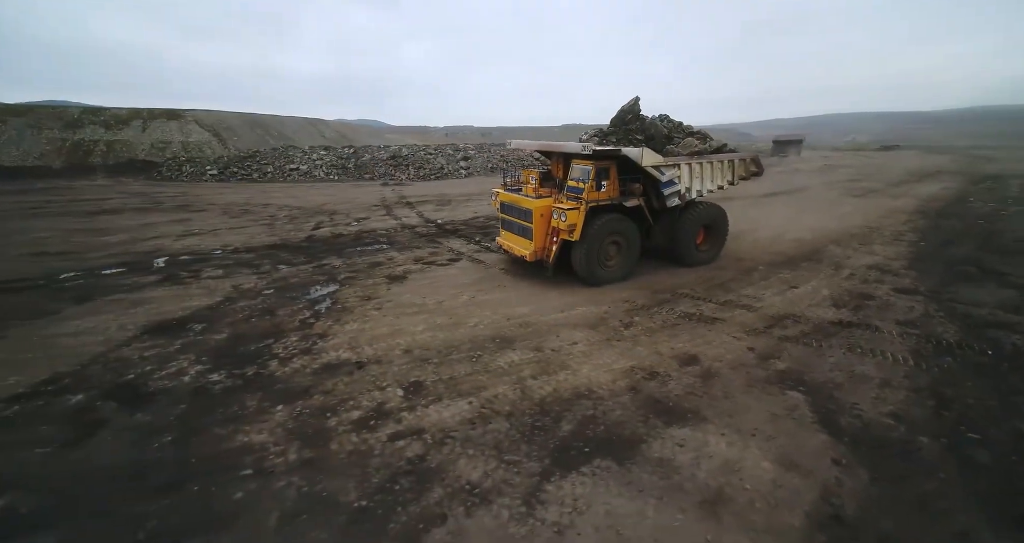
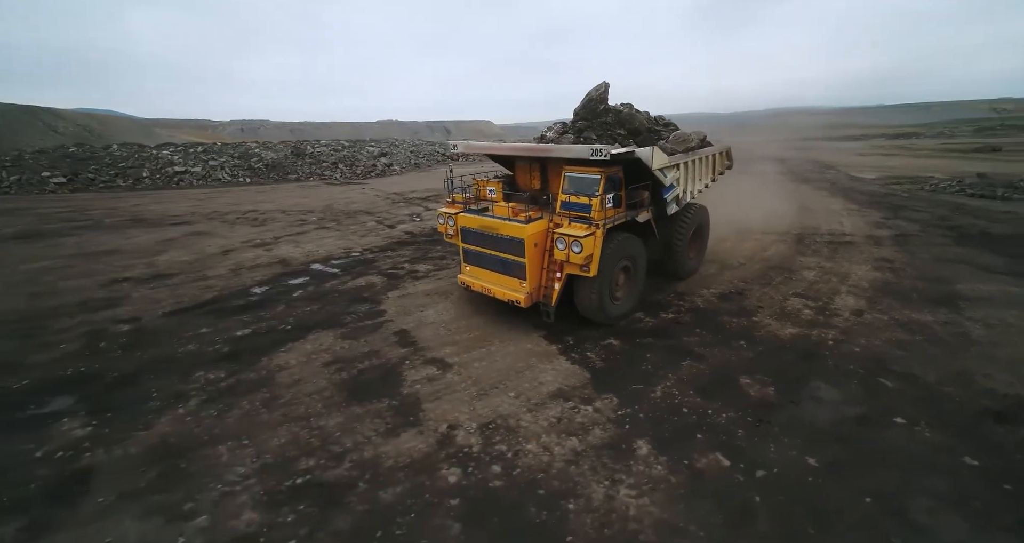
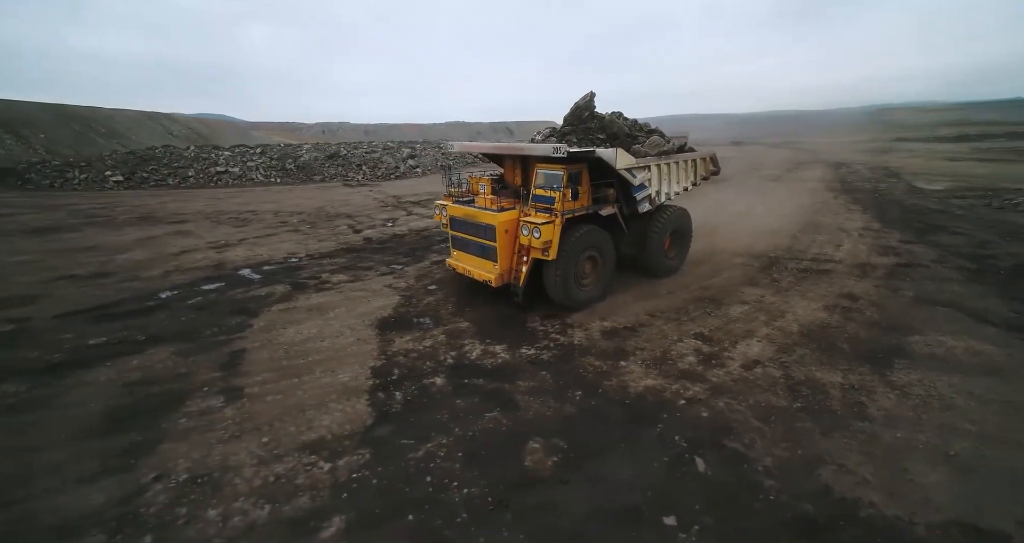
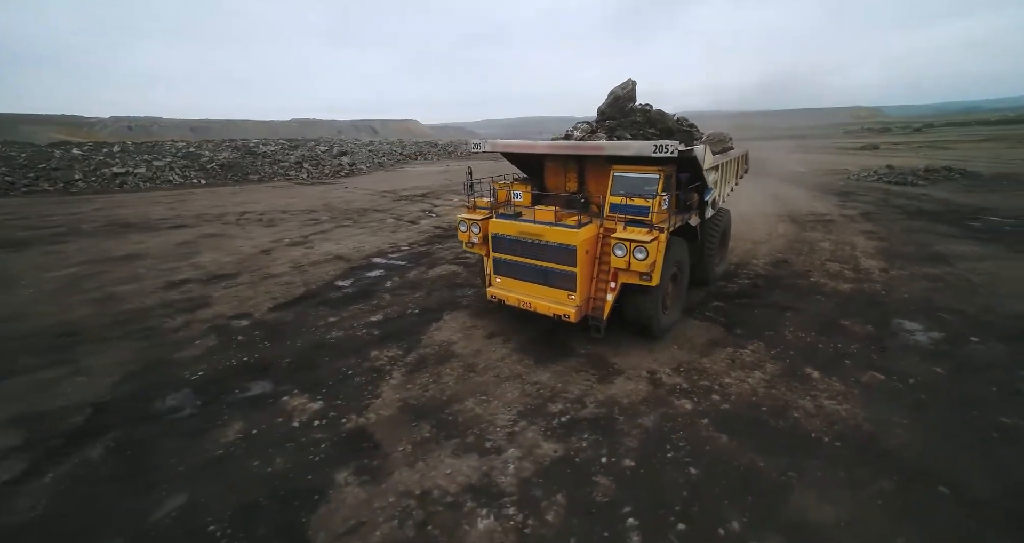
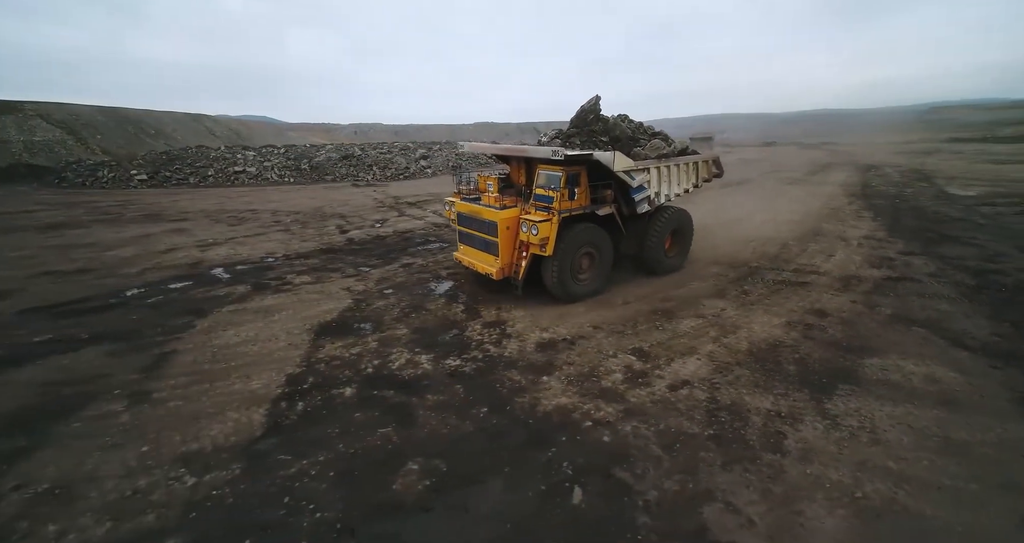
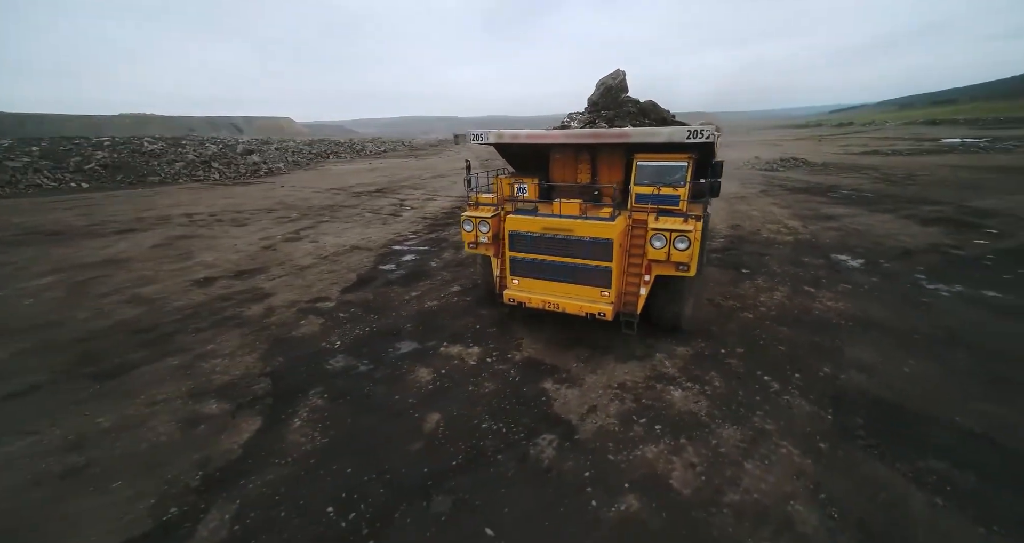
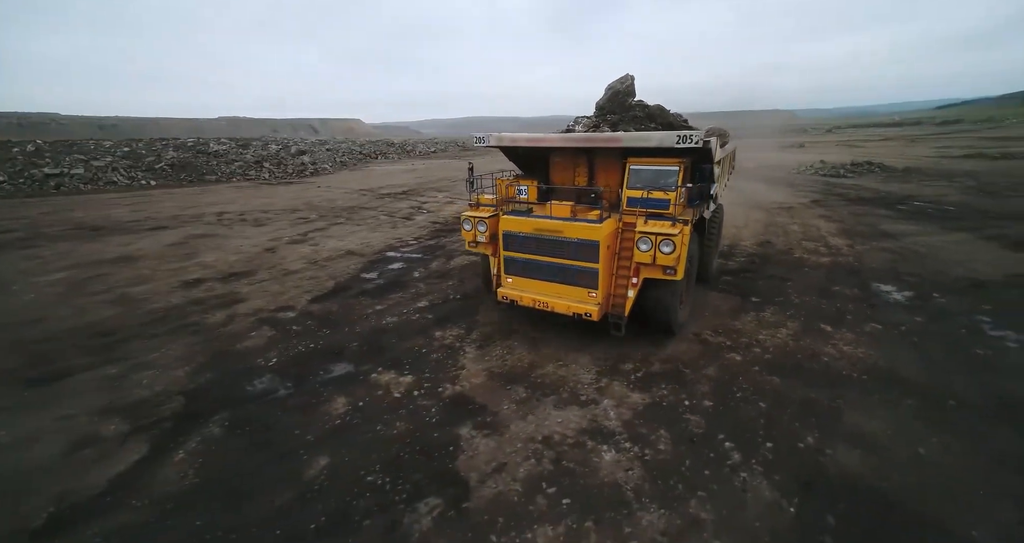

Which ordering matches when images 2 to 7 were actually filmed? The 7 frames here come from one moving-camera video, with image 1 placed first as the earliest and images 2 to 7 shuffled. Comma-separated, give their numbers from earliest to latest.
5, 3, 2, 4, 7, 6
